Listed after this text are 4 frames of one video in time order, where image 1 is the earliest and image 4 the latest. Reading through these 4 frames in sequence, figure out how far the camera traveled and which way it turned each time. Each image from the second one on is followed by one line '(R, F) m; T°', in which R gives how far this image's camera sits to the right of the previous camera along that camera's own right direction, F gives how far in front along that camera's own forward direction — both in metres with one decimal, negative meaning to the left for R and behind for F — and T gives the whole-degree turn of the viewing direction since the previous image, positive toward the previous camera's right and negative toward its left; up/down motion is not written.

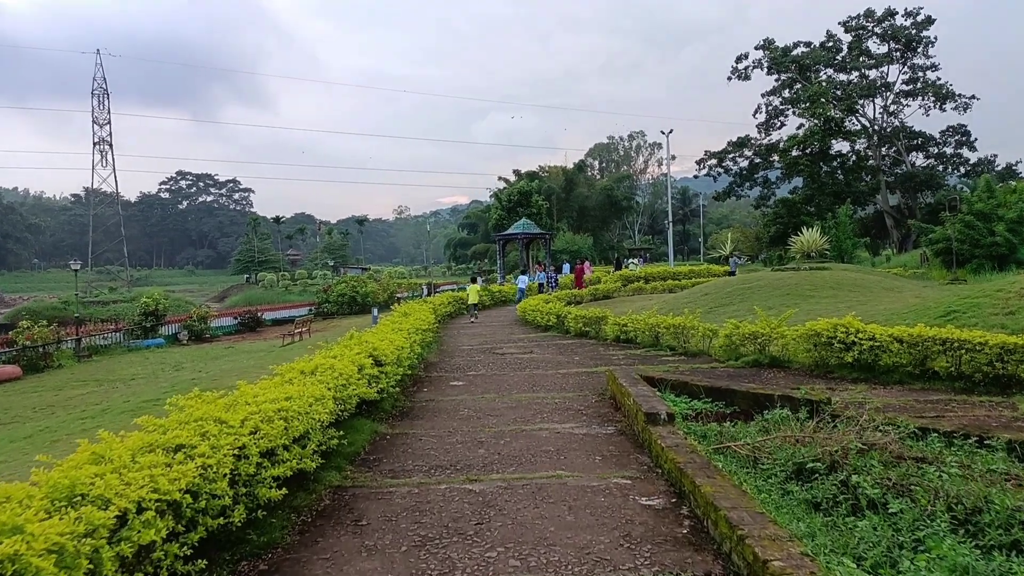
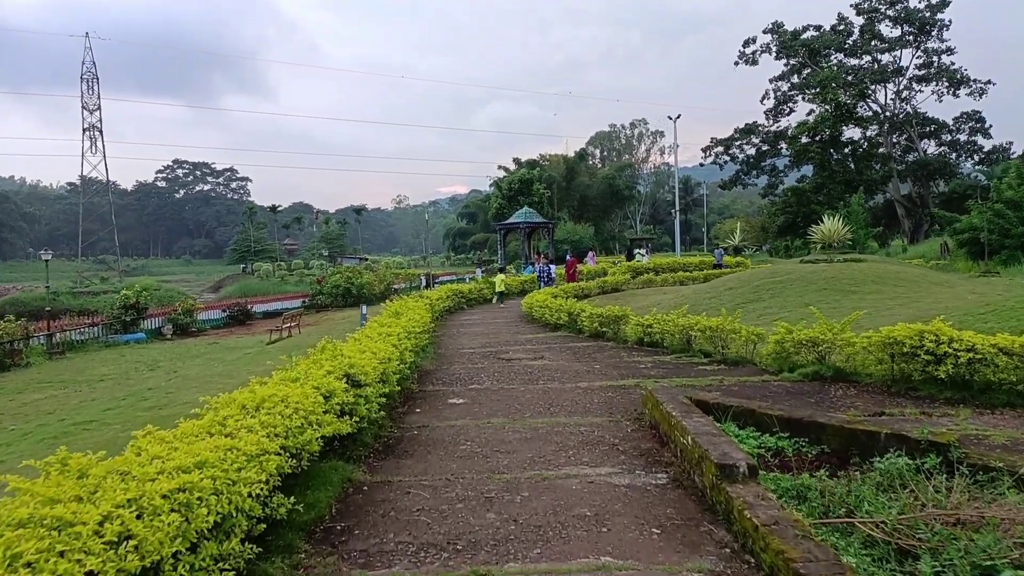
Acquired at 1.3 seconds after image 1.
(-0.1, +1.5) m; 0°
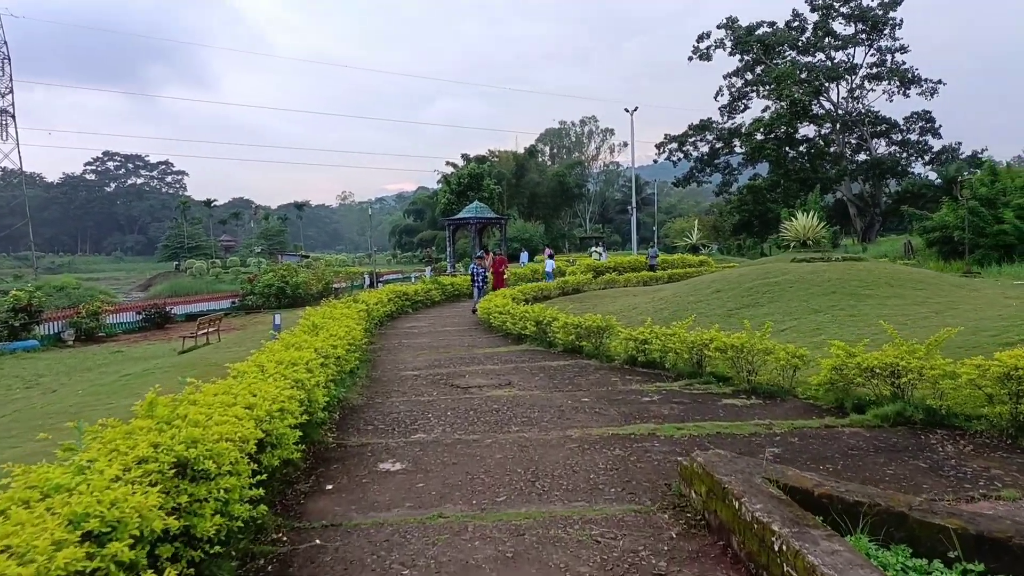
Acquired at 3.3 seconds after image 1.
(-0.1, +2.3) m; +4°
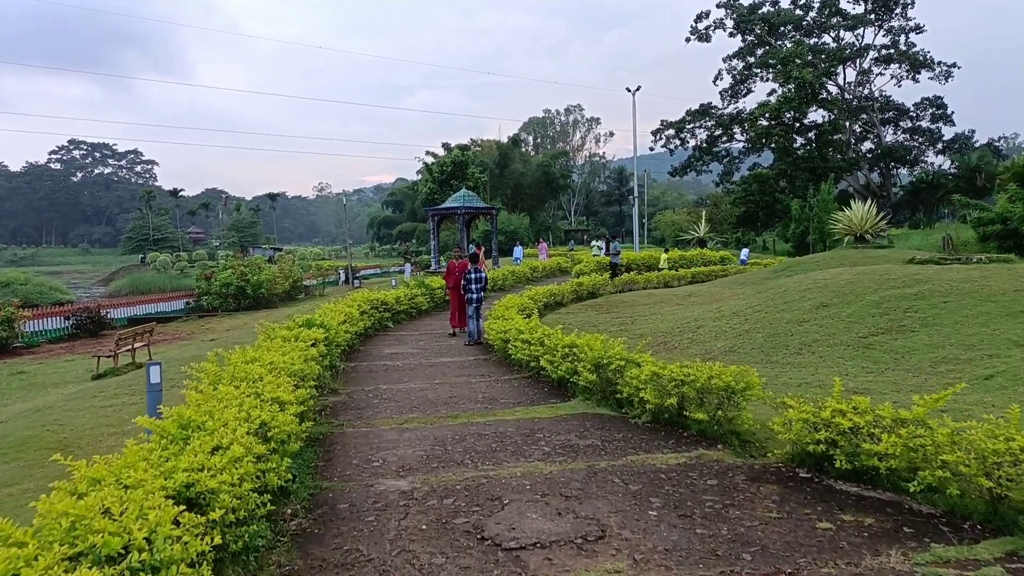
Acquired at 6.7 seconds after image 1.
(-0.6, +3.8) m; +2°
